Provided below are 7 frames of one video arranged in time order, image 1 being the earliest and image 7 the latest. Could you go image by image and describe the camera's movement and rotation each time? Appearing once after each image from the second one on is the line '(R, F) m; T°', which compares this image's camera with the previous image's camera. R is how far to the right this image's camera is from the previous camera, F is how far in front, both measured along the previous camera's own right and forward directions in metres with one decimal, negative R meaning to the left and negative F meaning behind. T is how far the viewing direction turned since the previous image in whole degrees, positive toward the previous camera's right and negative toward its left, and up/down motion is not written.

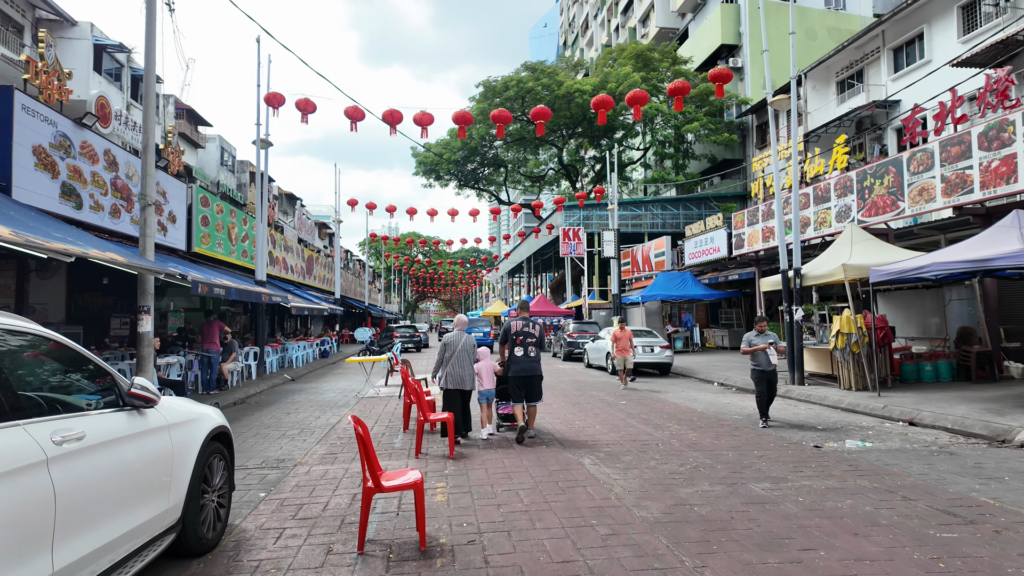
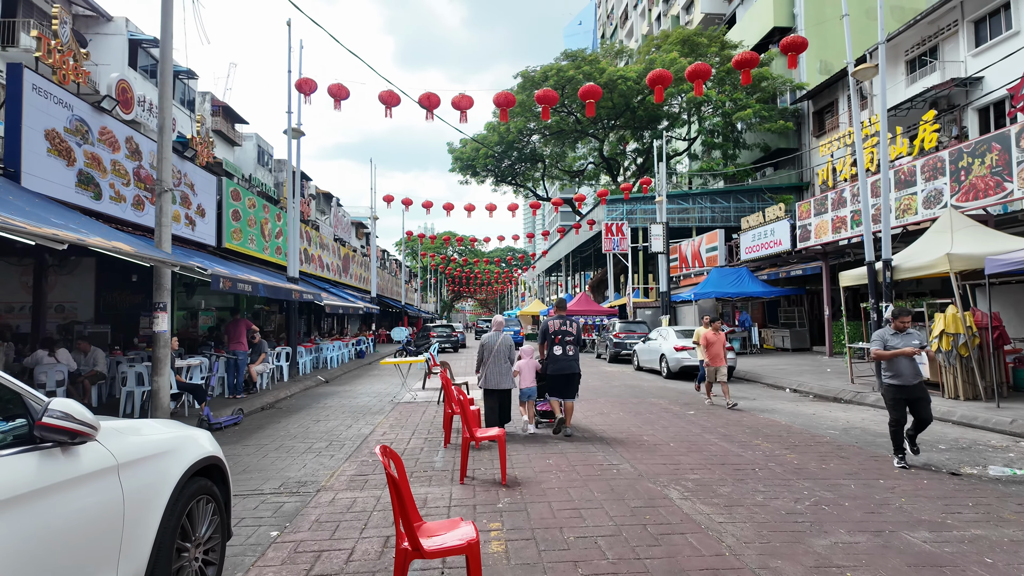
(-0.3, +1.1) m; -3°
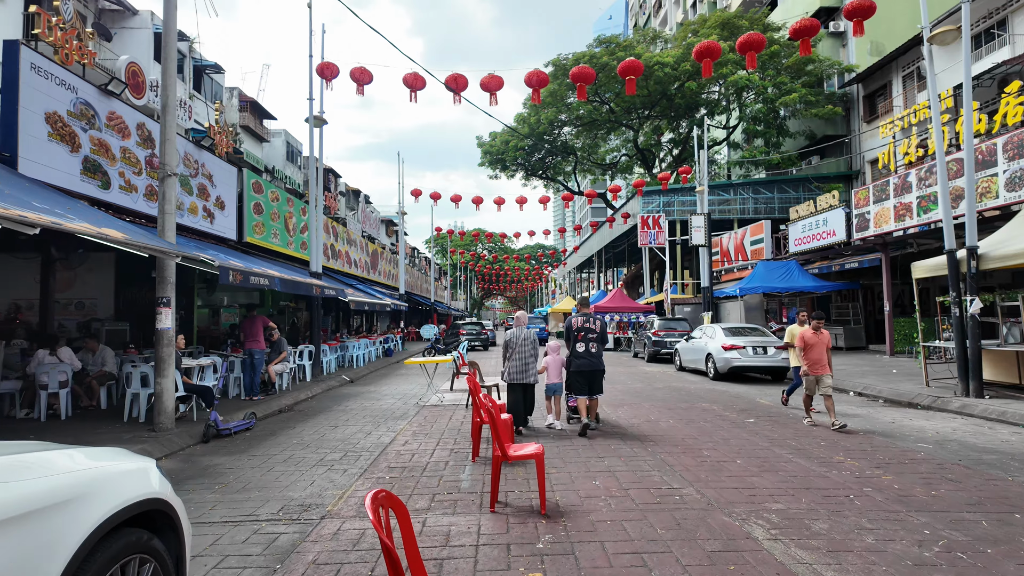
(-0.1, +0.9) m; -3°
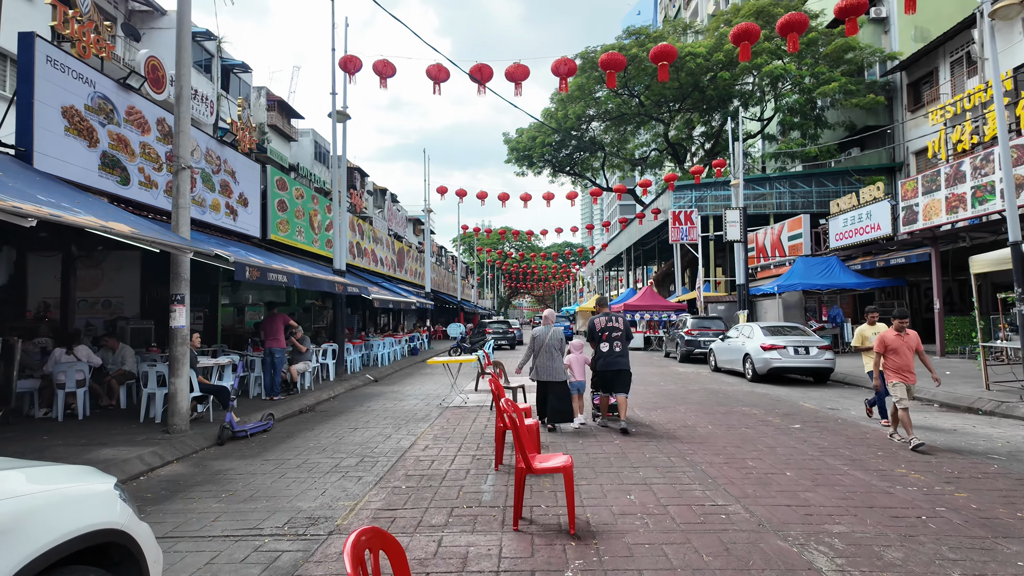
(0.0, +0.4) m; -3°
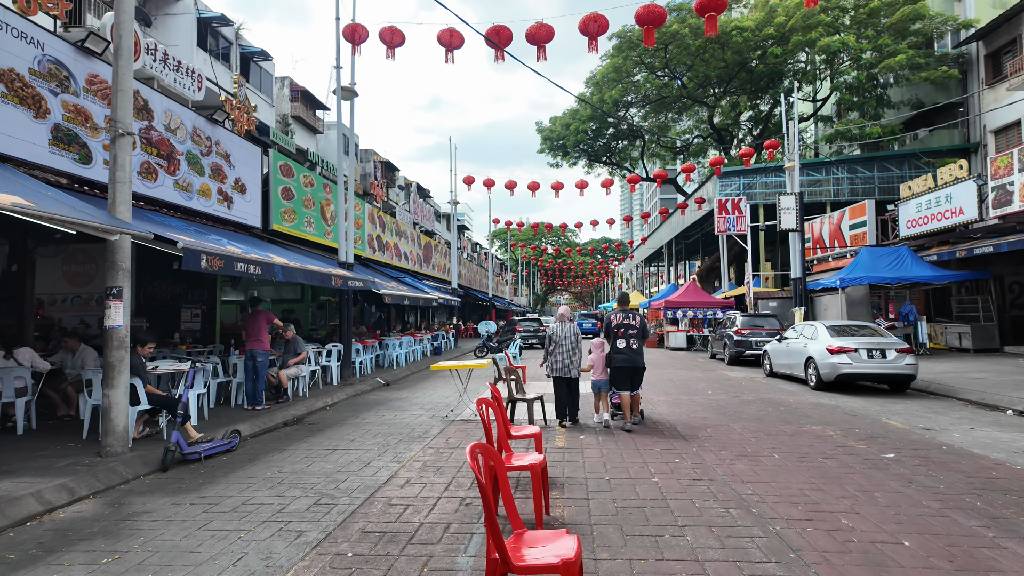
(+0.3, +1.5) m; -4°
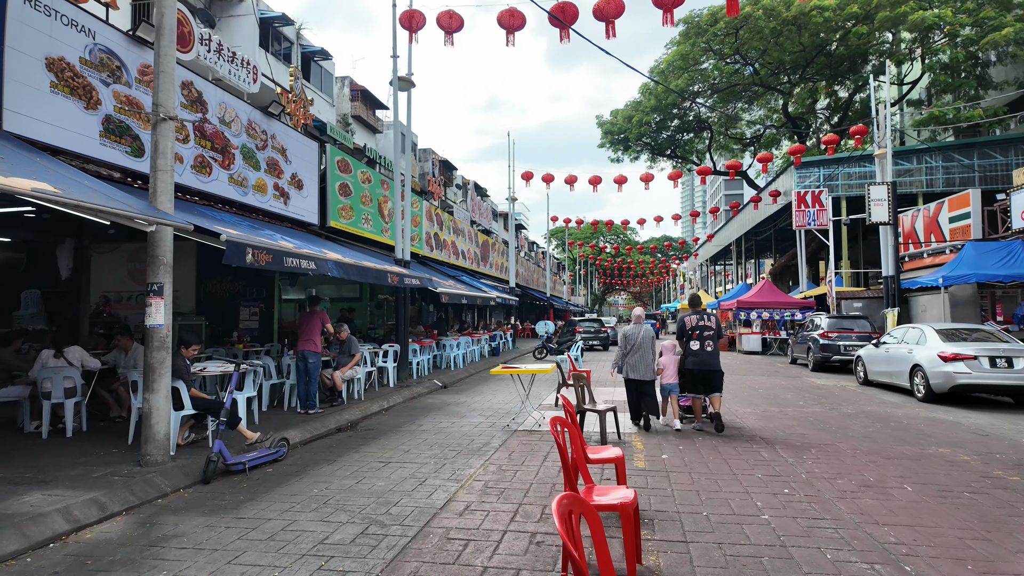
(-0.2, +0.8) m; -5°
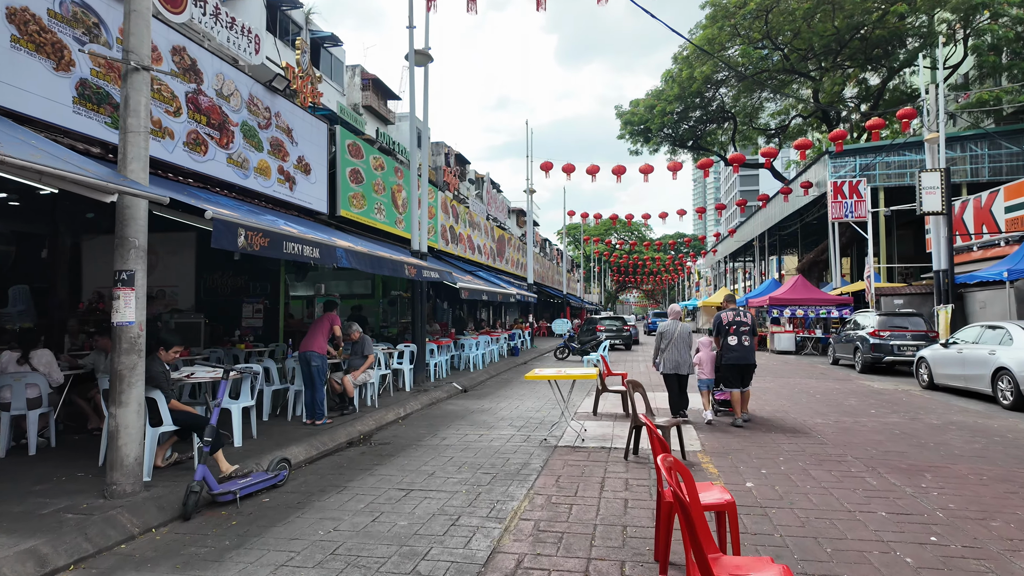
(-0.3, +1.1) m; -1°
